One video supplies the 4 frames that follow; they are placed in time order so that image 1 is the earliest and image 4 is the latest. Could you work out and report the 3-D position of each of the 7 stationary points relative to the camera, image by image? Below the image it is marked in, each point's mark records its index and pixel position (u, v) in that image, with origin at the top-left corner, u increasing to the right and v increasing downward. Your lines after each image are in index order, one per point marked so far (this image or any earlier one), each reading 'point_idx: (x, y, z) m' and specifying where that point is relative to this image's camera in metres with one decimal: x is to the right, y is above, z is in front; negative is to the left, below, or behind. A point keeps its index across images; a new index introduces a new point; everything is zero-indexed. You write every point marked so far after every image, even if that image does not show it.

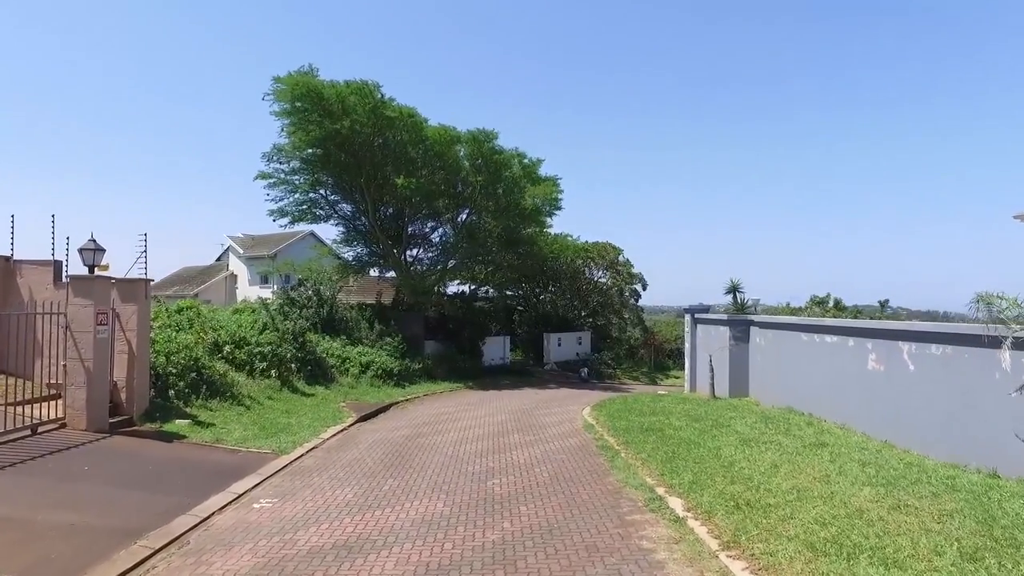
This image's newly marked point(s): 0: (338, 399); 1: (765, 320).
0: (-4.4, -2.9, +16.9) m
1: (+5.2, -0.7, +13.6) m
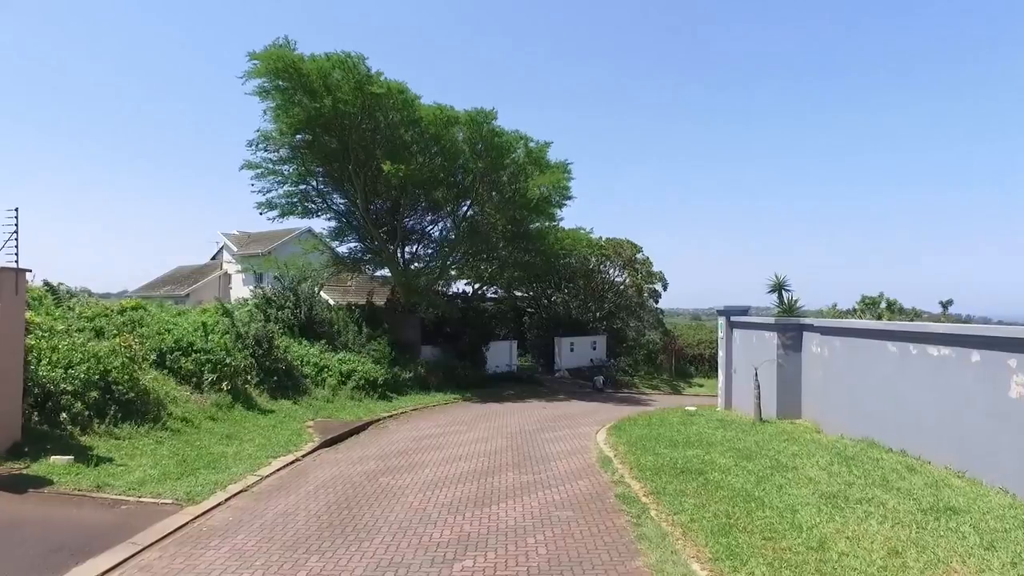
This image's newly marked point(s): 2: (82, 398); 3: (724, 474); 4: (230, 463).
0: (-4.4, -2.8, +14.2) m
1: (+5.1, -0.6, +10.8) m
2: (-6.2, -1.6, +9.5) m
3: (+2.6, -2.2, +8.0) m
4: (-4.1, -2.5, +9.6) m
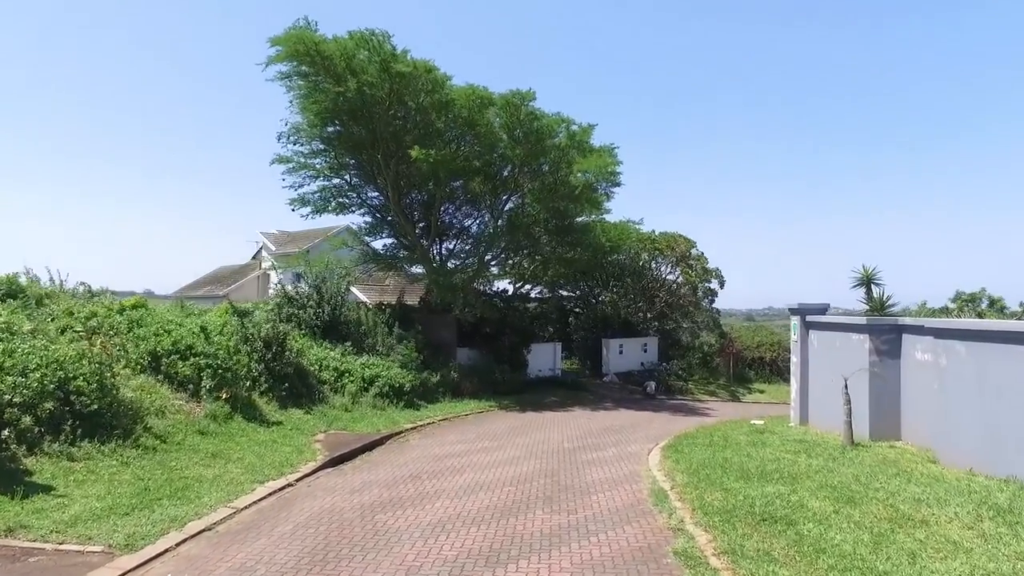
0: (-3.7, -2.7, +12.7) m
1: (+5.5, -0.5, +8.5) m
2: (-5.8, -1.5, +8.0) m
3: (+2.8, -2.1, +5.9) m
4: (-3.7, -2.5, +8.0) m
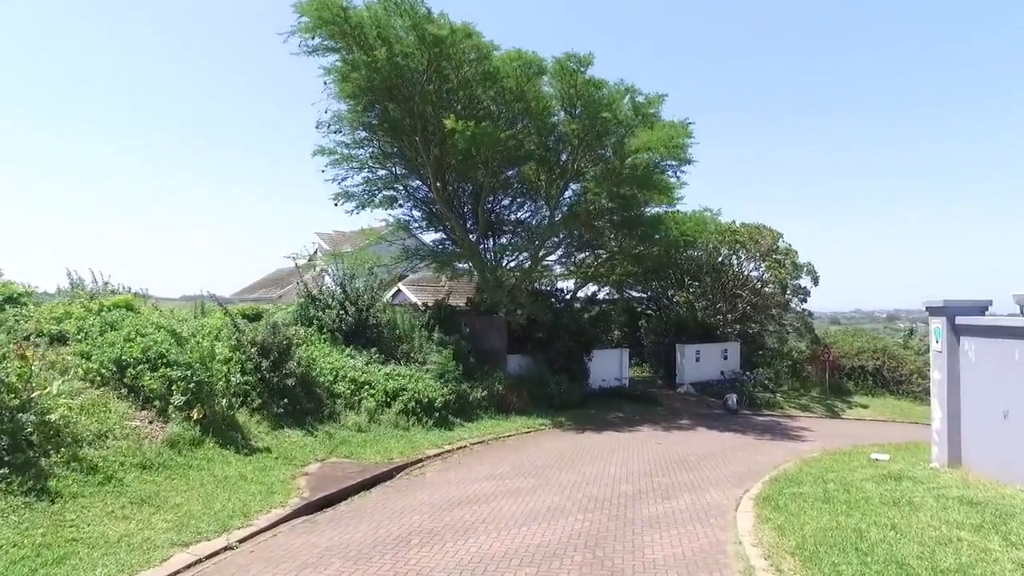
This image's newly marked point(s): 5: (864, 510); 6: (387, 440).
0: (-3.1, -2.6, +10.2) m
1: (+5.7, -0.3, +5.1) m
2: (-5.7, -1.4, +5.9) m
3: (+2.6, -2.0, +2.8) m
4: (-3.6, -2.3, +5.6) m
5: (+3.7, -2.4, +7.0) m
6: (-2.3, -2.7, +11.9) m
